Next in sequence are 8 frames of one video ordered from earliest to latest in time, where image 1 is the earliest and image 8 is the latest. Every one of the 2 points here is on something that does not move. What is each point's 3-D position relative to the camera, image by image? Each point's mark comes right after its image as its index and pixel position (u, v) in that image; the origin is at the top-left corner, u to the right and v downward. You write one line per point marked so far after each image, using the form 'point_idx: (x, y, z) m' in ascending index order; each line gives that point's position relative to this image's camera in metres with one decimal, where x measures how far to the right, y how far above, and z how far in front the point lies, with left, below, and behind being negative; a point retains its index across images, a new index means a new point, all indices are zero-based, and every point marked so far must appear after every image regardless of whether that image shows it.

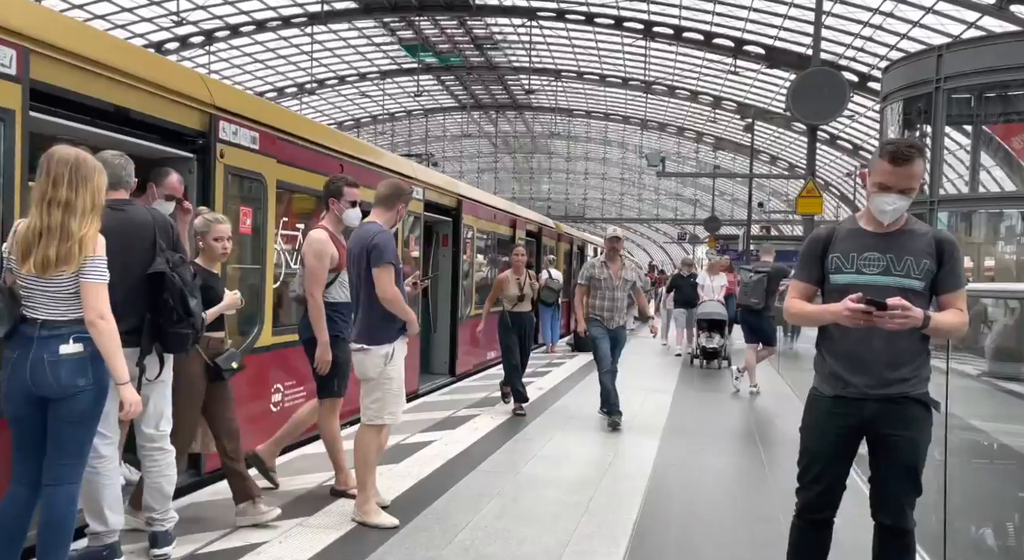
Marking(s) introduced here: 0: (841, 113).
0: (+6.0, +3.1, +13.5) m
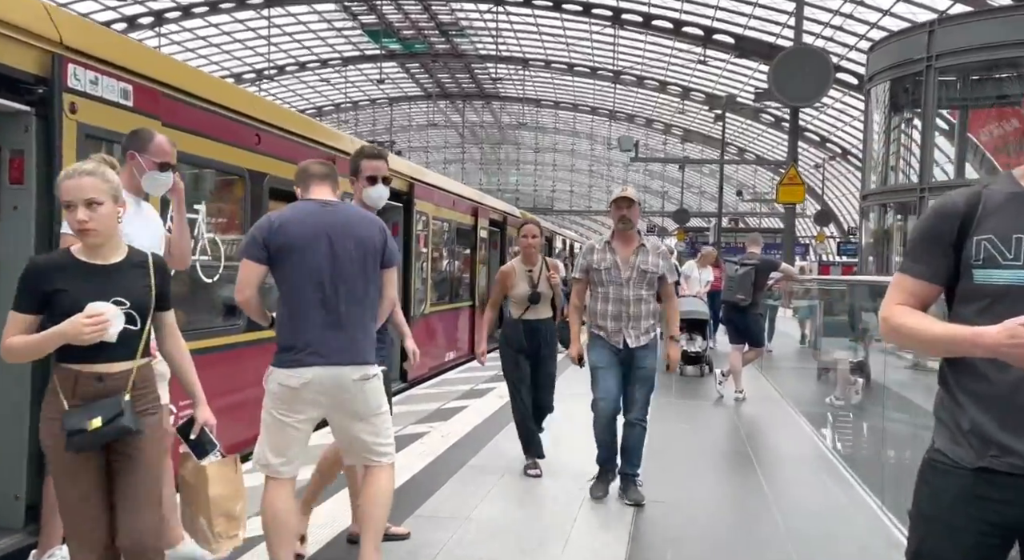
0: (+5.4, +3.2, +12.6) m
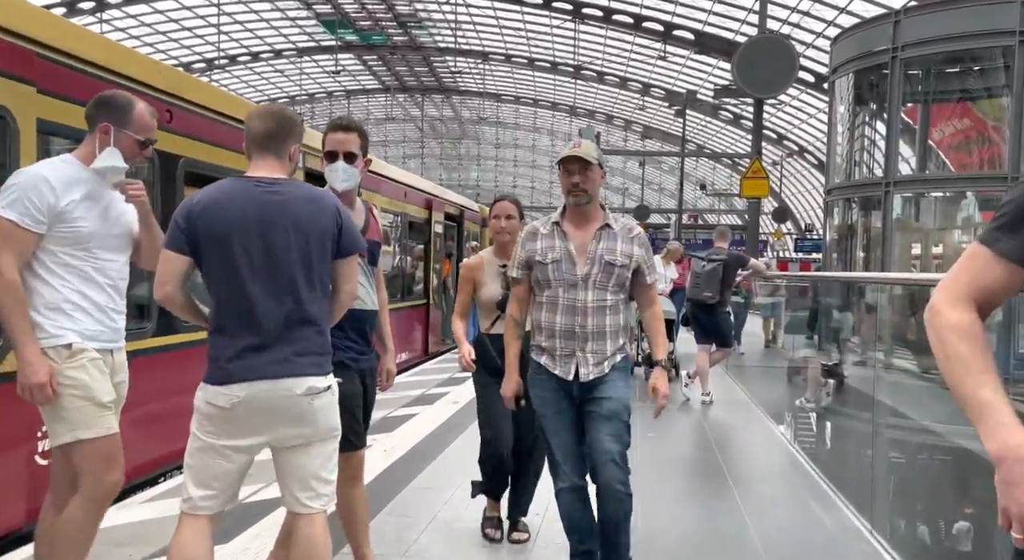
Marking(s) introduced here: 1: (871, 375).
0: (+4.6, +3.3, +12.3) m
1: (+2.6, -0.7, +5.4) m
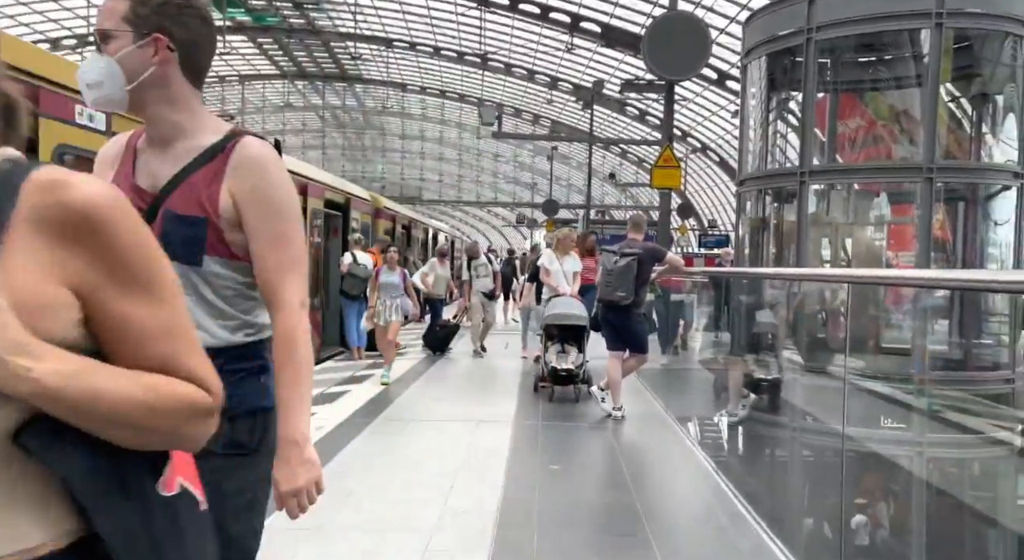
0: (+3.0, +3.3, +11.5) m
1: (+1.8, -0.7, +4.4) m
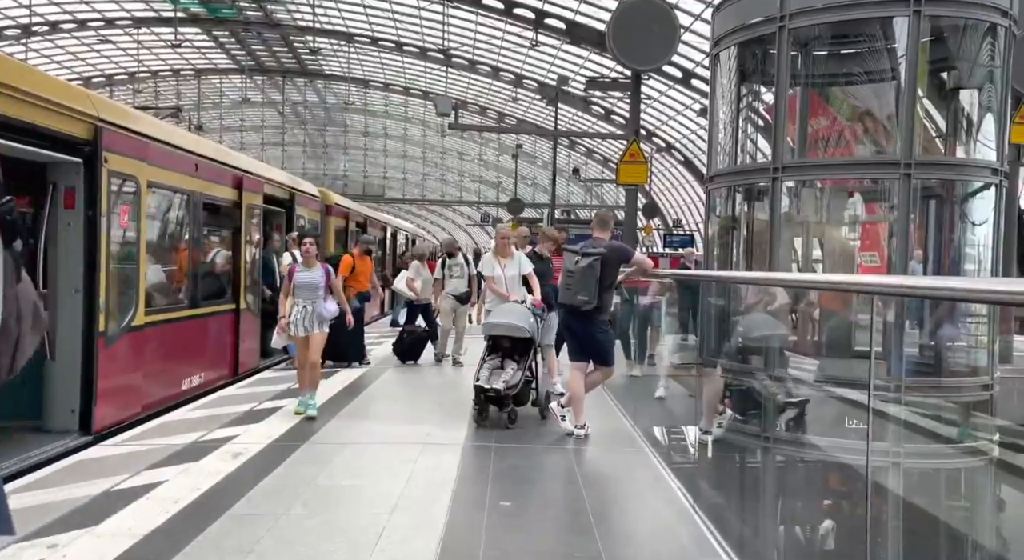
0: (+2.3, +3.3, +10.8) m
1: (+1.5, -0.7, +3.8) m
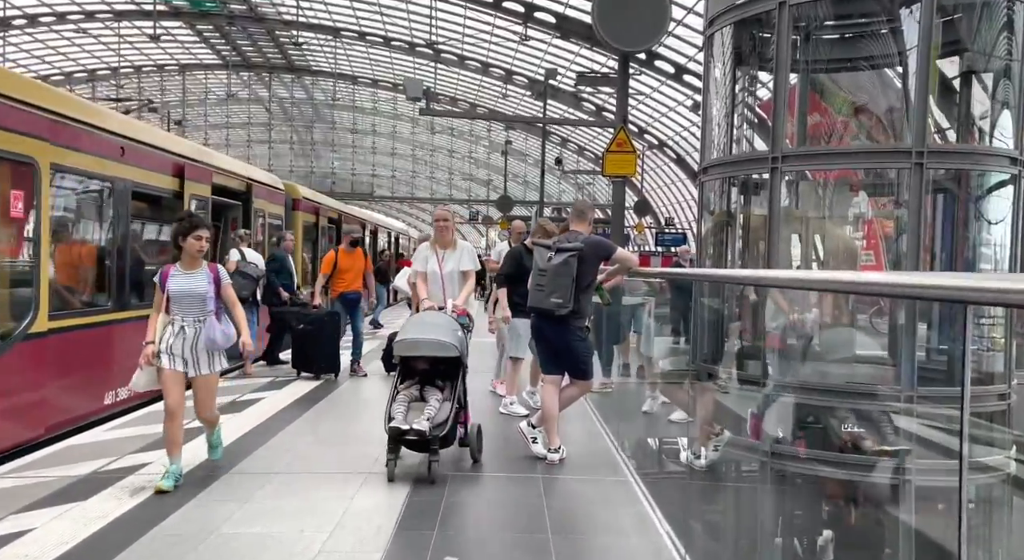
0: (+2.0, +3.3, +10.0) m
1: (+1.3, -0.7, +2.9) m
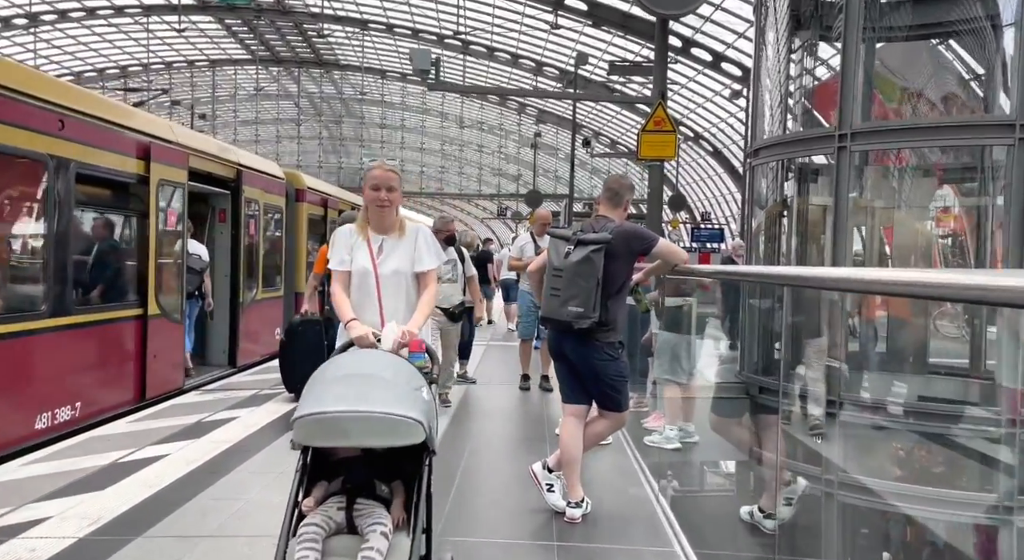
0: (+2.3, +3.3, +8.6) m
1: (+1.2, -0.7, +1.6) m
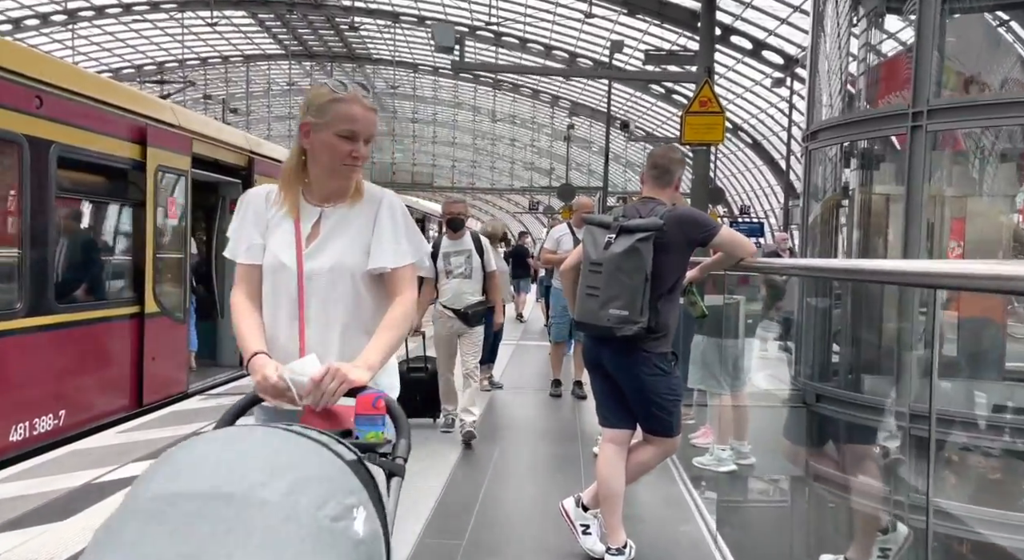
0: (+2.6, +3.3, +7.7) m
1: (+1.2, -0.7, +0.8) m
